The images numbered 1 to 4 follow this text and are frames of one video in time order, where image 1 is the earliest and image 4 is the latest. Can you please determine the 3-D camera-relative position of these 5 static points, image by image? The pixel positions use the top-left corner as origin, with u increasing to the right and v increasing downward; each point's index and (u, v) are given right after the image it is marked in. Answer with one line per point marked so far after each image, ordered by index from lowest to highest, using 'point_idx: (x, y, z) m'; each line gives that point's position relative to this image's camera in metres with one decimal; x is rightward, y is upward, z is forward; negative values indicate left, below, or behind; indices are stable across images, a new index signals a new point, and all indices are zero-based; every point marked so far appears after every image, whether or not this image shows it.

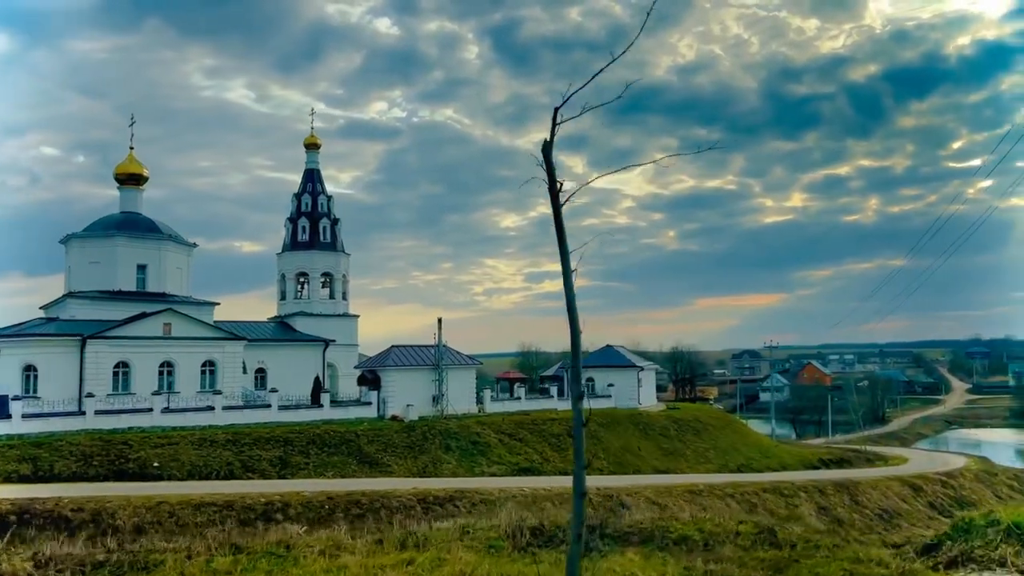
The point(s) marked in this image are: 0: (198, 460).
0: (-7.1, -3.9, +19.4) m
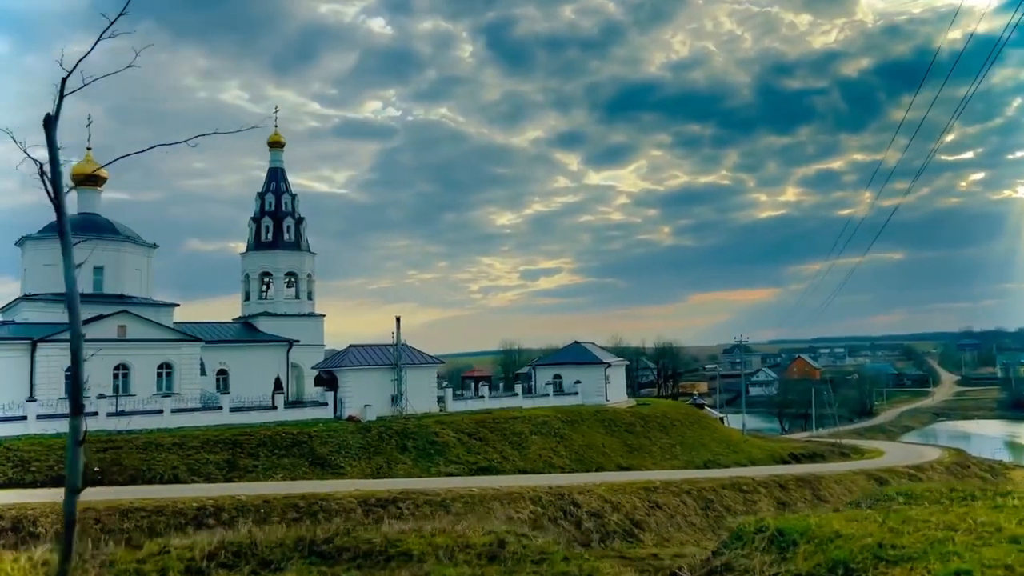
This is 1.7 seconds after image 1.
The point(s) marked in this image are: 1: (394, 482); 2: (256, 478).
0: (-8.3, -3.9, +19.1) m
1: (-2.4, -4.5, +19.7) m
2: (-5.9, -4.4, +19.8) m
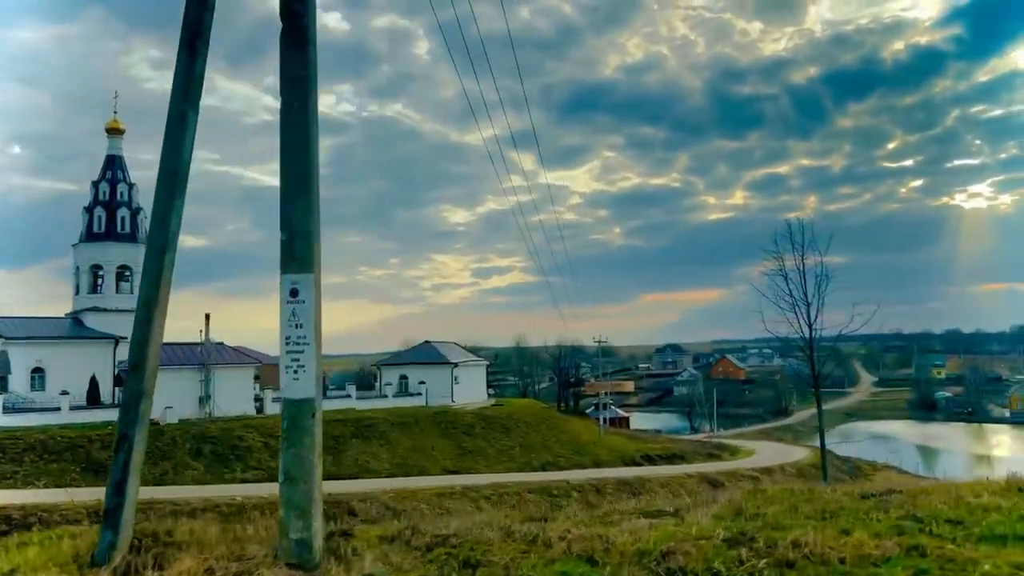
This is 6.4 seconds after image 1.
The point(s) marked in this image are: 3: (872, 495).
0: (-13.1, -3.7, +17.5) m
1: (-7.3, -4.4, +18.6) m
2: (-10.8, -4.2, +18.4) m
3: (+4.1, -2.4, +9.8) m
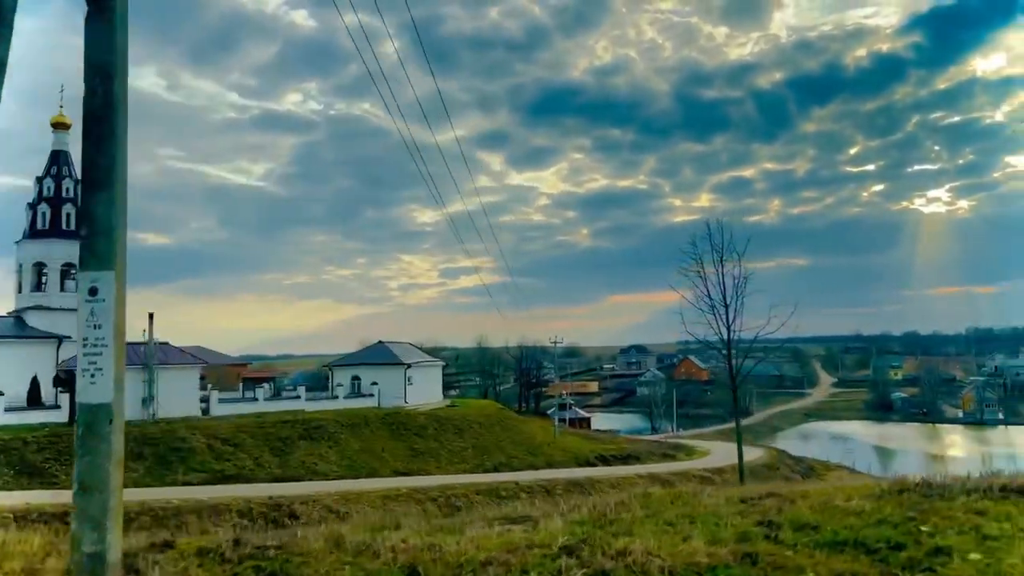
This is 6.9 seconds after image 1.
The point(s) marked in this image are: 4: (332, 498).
0: (-14.2, -3.7, +16.8) m
1: (-8.5, -4.4, +18.1) m
2: (-12.0, -4.2, +17.9) m
3: (+3.3, -2.4, +9.9) m
4: (-4.0, -4.8, +19.4) m
